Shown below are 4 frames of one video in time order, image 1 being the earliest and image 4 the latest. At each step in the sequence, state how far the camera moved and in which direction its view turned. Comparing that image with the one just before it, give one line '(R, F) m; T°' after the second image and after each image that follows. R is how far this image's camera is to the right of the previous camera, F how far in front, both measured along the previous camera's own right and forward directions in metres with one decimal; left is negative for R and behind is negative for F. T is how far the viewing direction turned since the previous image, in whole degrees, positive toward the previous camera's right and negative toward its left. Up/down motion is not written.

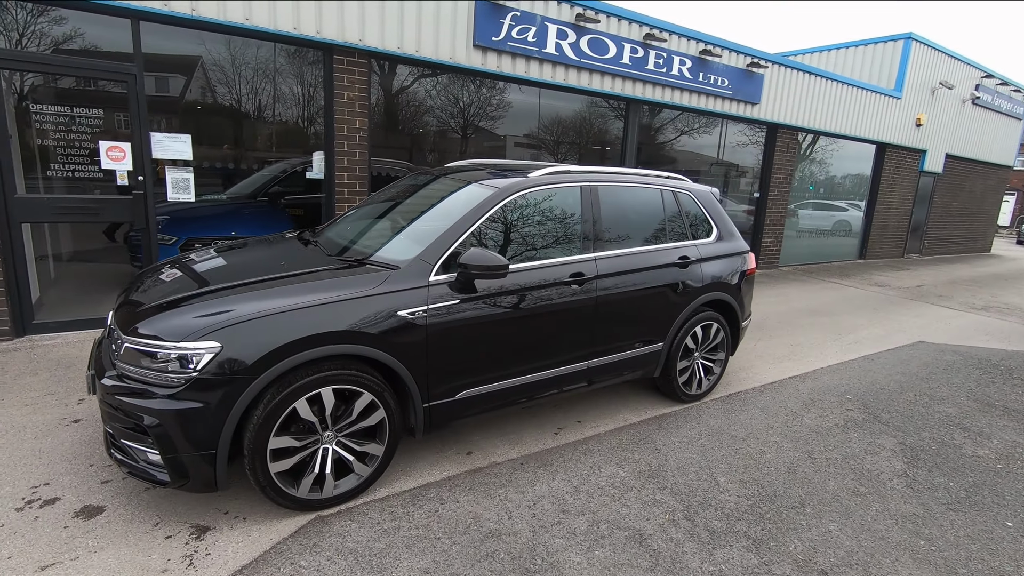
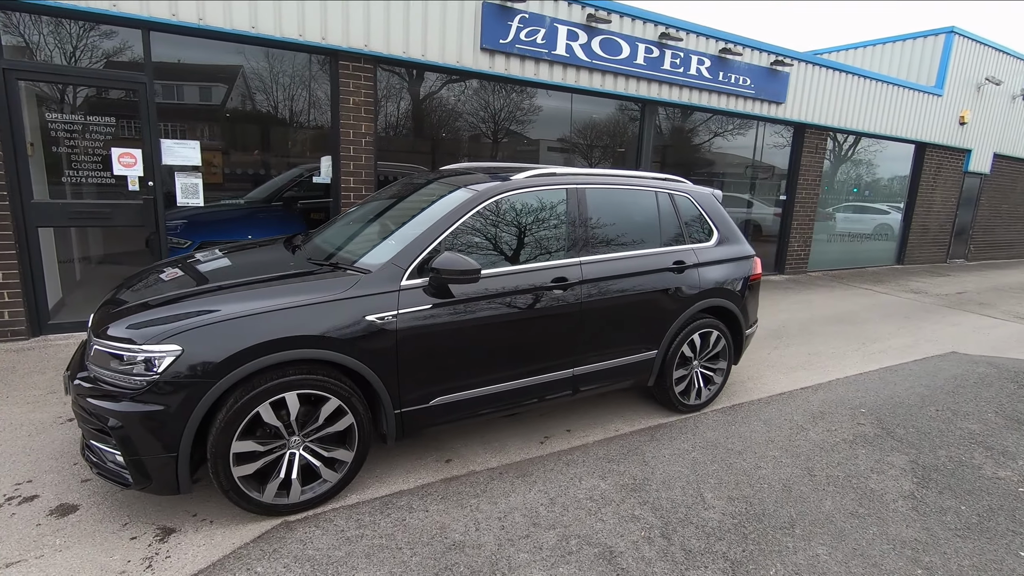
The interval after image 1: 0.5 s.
(+0.3, +0.1) m; -4°
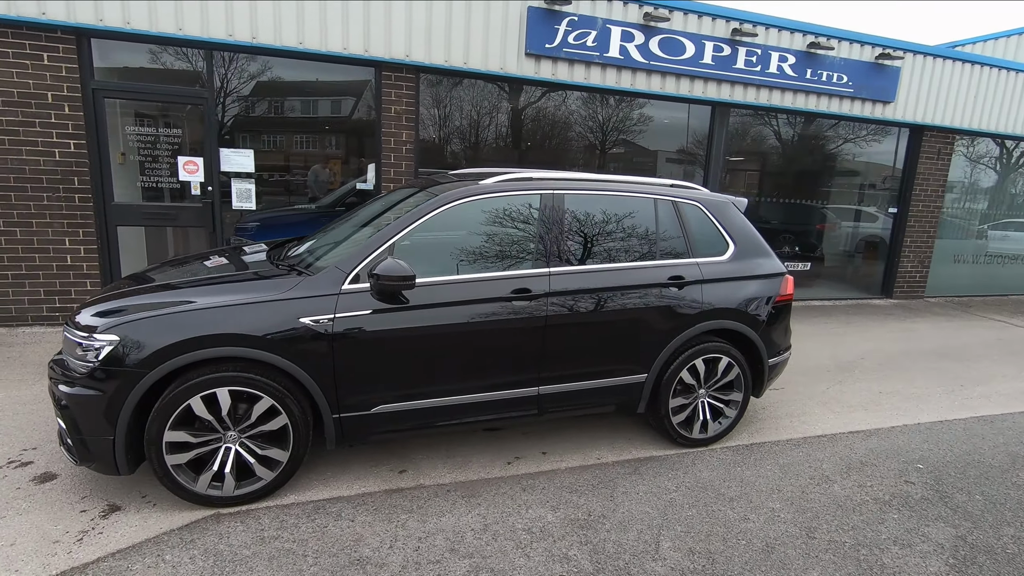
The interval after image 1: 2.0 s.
(+0.8, +0.3) m; -12°
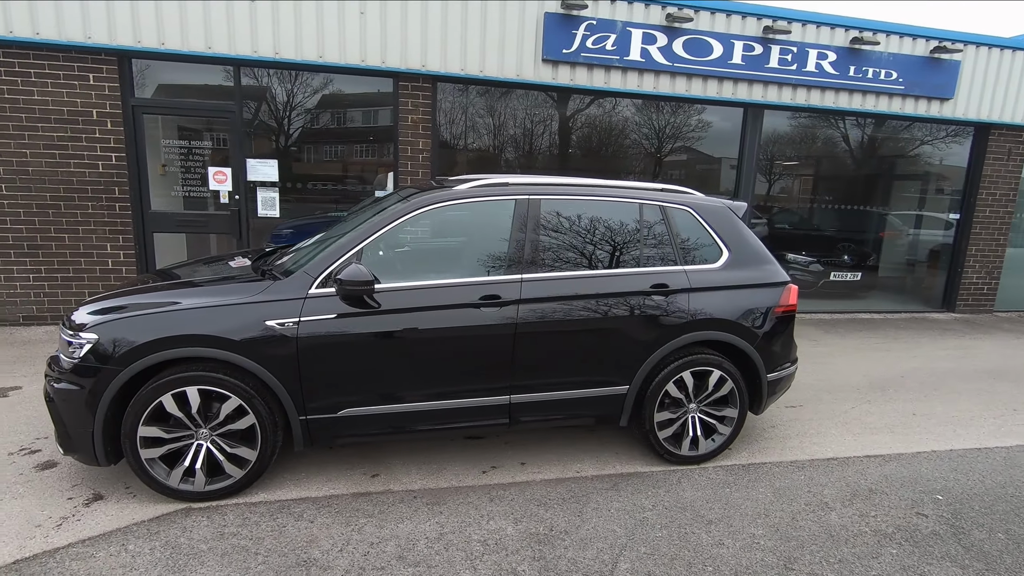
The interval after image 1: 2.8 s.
(+0.5, +0.1) m; -6°
